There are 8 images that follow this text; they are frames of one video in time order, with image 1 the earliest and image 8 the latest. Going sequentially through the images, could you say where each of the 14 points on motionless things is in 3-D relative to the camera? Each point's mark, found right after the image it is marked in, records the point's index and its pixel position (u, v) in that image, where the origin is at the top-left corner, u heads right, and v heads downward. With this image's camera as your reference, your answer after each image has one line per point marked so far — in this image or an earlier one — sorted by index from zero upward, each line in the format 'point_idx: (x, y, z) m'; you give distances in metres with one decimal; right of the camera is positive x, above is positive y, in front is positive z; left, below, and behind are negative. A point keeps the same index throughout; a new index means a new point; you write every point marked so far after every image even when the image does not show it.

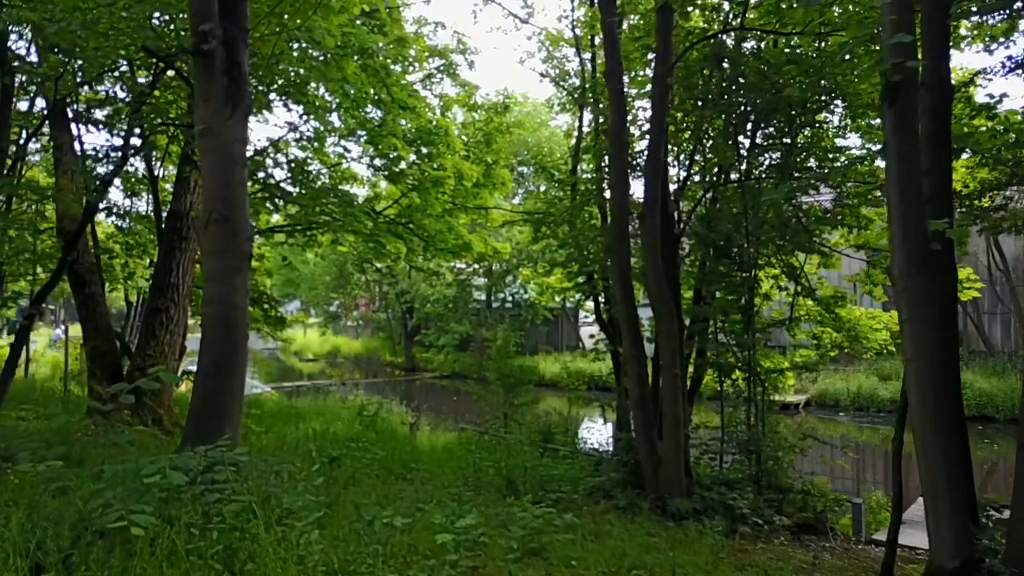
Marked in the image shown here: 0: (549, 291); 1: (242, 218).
0: (+0.6, 0.0, +11.9) m
1: (-1.5, +0.4, +4.2) m
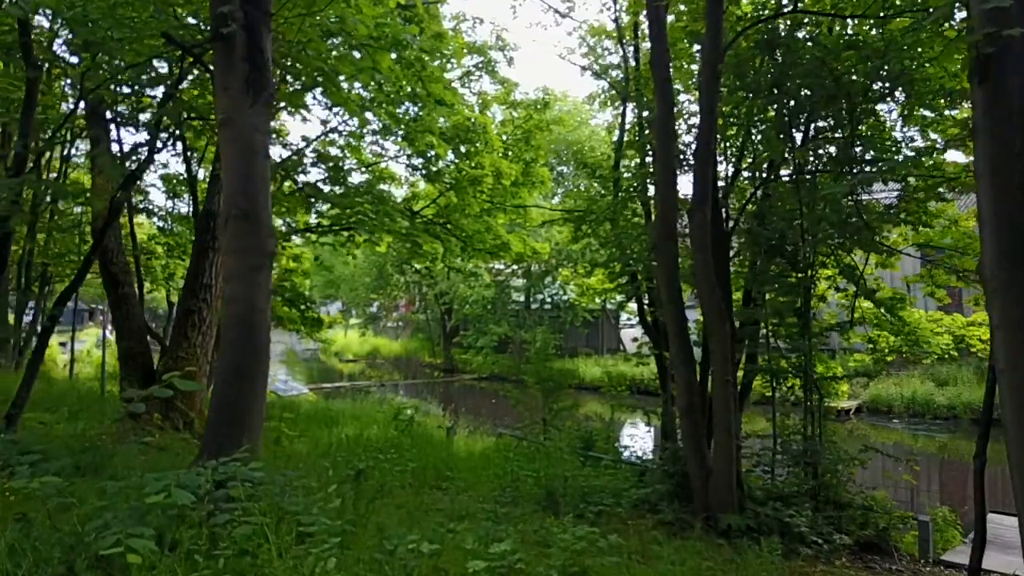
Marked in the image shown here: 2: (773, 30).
0: (+1.1, -0.1, +11.5) m
1: (-1.3, +0.4, +3.9) m
2: (+2.4, +2.3, +7.0) m
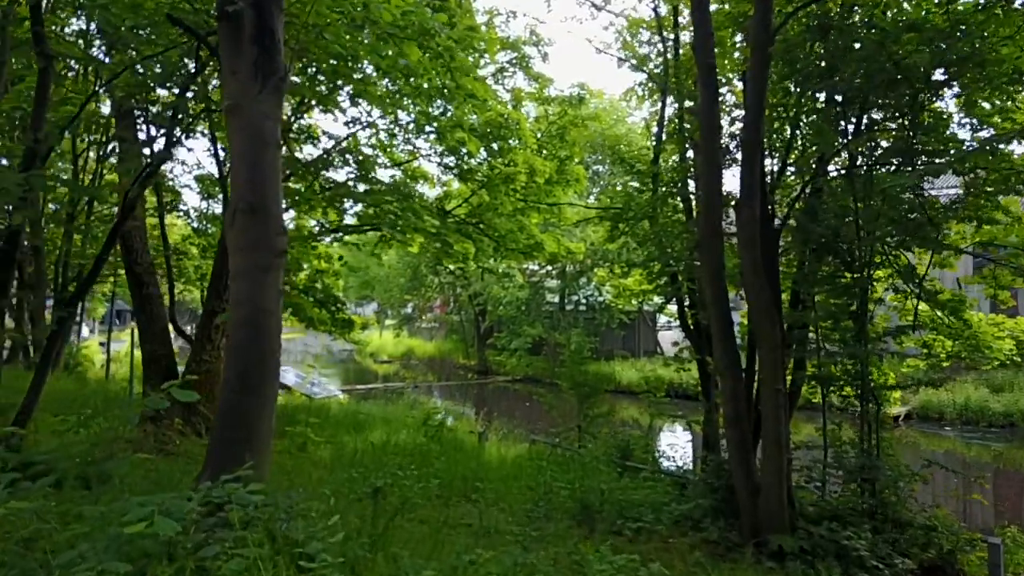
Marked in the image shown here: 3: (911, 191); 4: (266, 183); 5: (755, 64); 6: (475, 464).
0: (+1.6, -0.1, +11.1) m
1: (-1.1, +0.4, +3.6) m
2: (+2.7, +2.3, +6.6) m
3: (+3.1, +0.7, +5.9) m
4: (-1.1, +0.5, +3.6) m
5: (+1.8, +1.6, +5.7) m
6: (-0.4, -1.7, +7.6) m
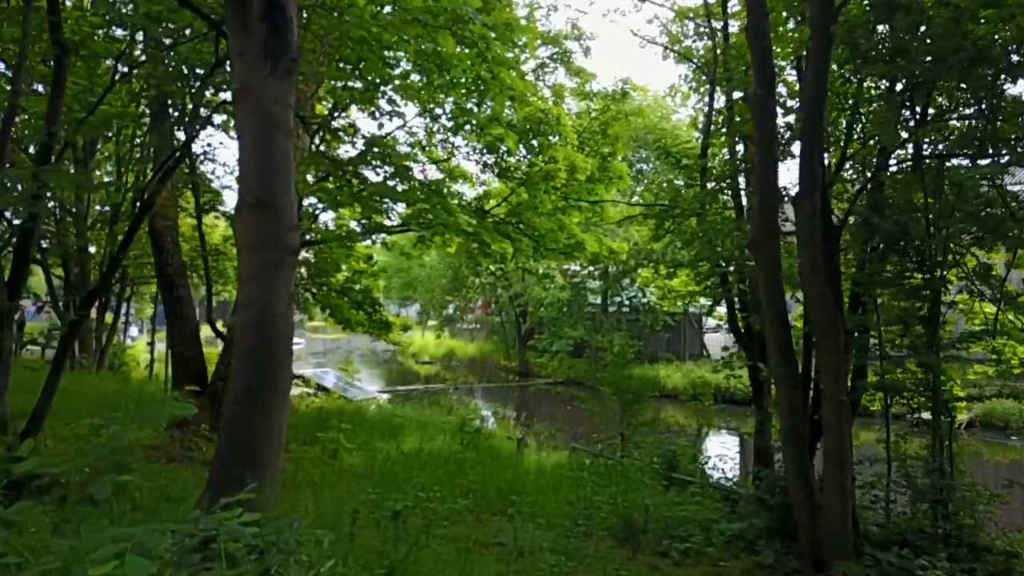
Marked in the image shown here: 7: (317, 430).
0: (+2.2, -0.1, +10.6) m
1: (-1.0, +0.4, +3.3) m
2: (+3.0, +2.3, +6.1) m
3: (+3.3, +0.7, +5.4) m
4: (-1.0, +0.5, +3.3) m
5: (+2.0, +1.6, +5.2) m
6: (0.0, -1.7, +7.2) m
7: (-2.2, -1.6, +8.6) m
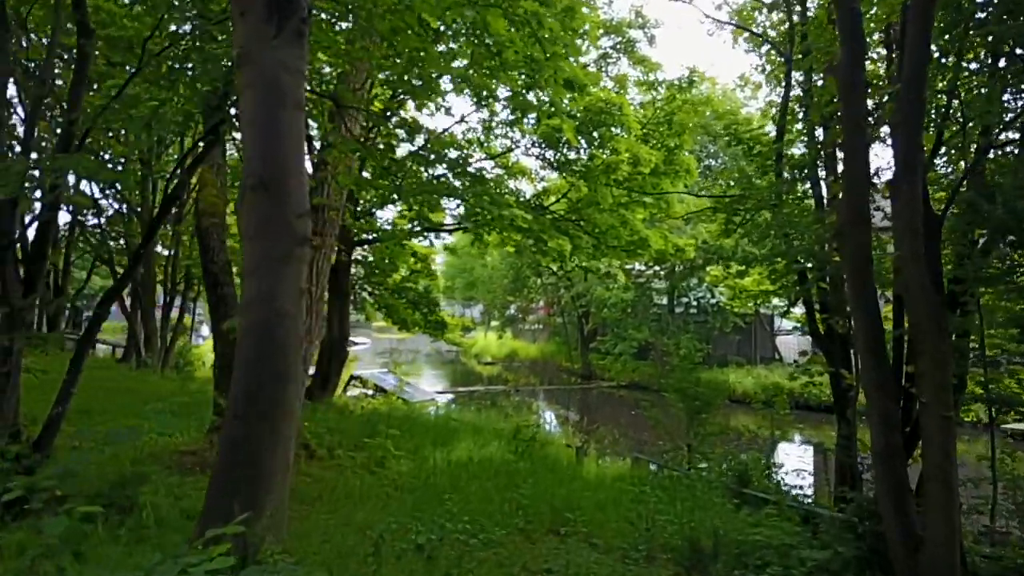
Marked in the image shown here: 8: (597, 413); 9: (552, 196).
0: (+2.9, -0.1, +9.9) m
1: (-0.8, +0.4, +2.9) m
2: (+3.4, +2.3, +5.3) m
3: (+3.7, +0.7, +4.6) m
4: (-0.8, +0.5, +2.8) m
5: (+2.3, +1.6, +4.5) m
6: (+0.5, -1.7, +6.7) m
7: (-1.5, -1.6, +8.3) m
8: (+2.2, -3.2, +19.5) m
9: (+0.6, +1.4, +11.7) m
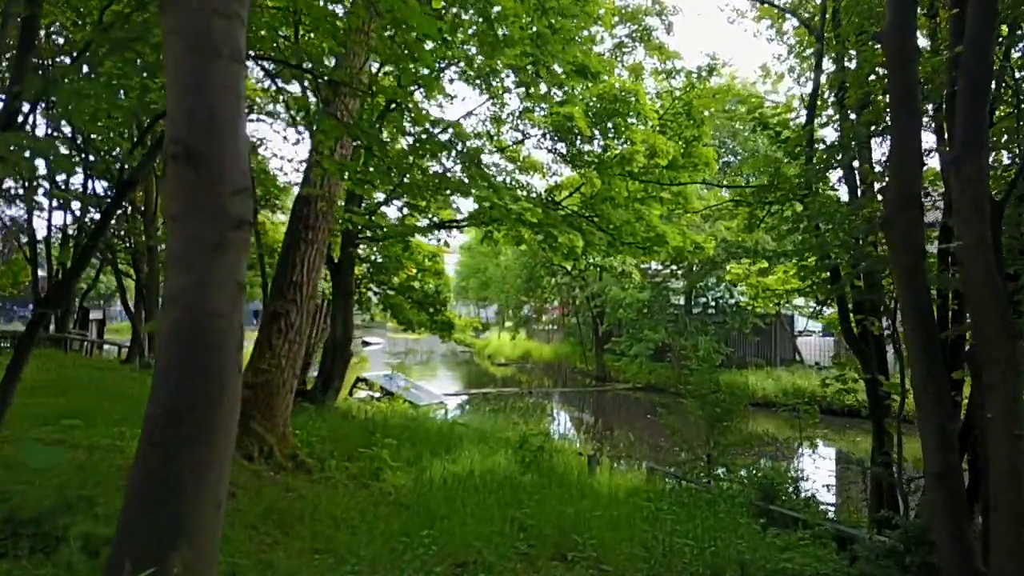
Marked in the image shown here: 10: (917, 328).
0: (+3.1, -0.1, +9.3) m
1: (-0.8, +0.4, +2.3) m
2: (+3.4, +2.4, +4.7) m
3: (+3.7, +0.8, +4.0) m
4: (-0.9, +0.5, +2.3) m
5: (+2.3, +1.7, +3.9) m
6: (+0.5, -1.7, +6.1) m
7: (-1.5, -1.6, +7.8) m
8: (+2.5, -3.1, +18.9) m
9: (+0.7, +1.4, +11.1) m
10: (+2.1, -0.2, +4.0) m
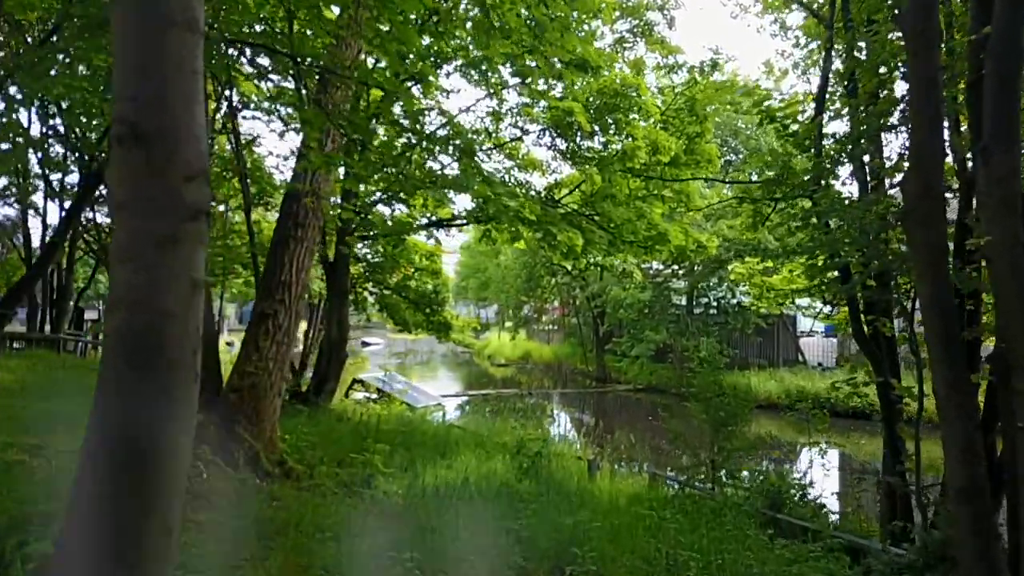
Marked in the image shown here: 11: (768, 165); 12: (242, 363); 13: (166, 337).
0: (+3.0, -0.1, +9.0) m
1: (-0.9, +0.4, +2.1) m
2: (+3.3, +2.4, +4.4) m
3: (+3.6, +0.8, +3.7) m
4: (-0.9, +0.5, +2.0) m
5: (+2.3, +1.7, +3.7) m
6: (+0.5, -1.7, +5.9) m
7: (-1.5, -1.6, +7.5) m
8: (+2.4, -3.1, +18.6) m
9: (+0.7, +1.4, +10.9) m
10: (+2.1, -0.2, +3.7) m
11: (+2.5, +1.2, +7.4) m
12: (-2.2, -0.6, +6.3) m
13: (-0.9, -0.2, +2.0) m
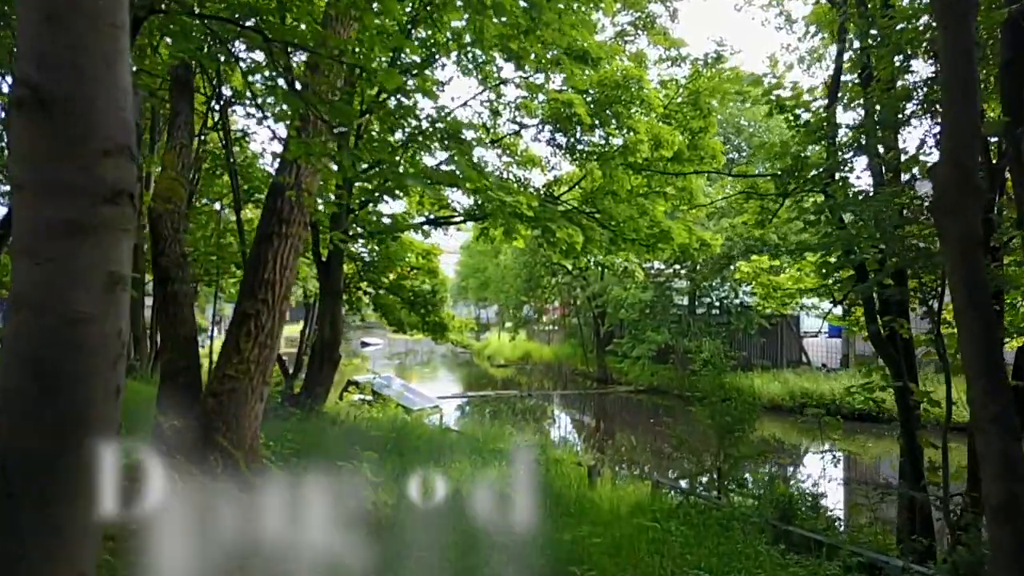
0: (+3.0, -0.1, +8.7) m
1: (-0.9, +0.4, +1.7) m
2: (+3.3, +2.4, +4.1) m
3: (+3.6, +0.8, +3.4) m
4: (-1.0, +0.5, +1.7) m
5: (+2.3, +1.7, +3.3) m
6: (+0.5, -1.7, +5.5) m
7: (-1.5, -1.6, +7.2) m
8: (+2.4, -3.1, +18.3) m
9: (+0.7, +1.4, +10.5) m
10: (+2.0, -0.2, +3.4) m
11: (+2.4, +1.2, +7.1) m
12: (-2.2, -0.6, +6.0) m
13: (-1.0, -0.2, +1.7) m
